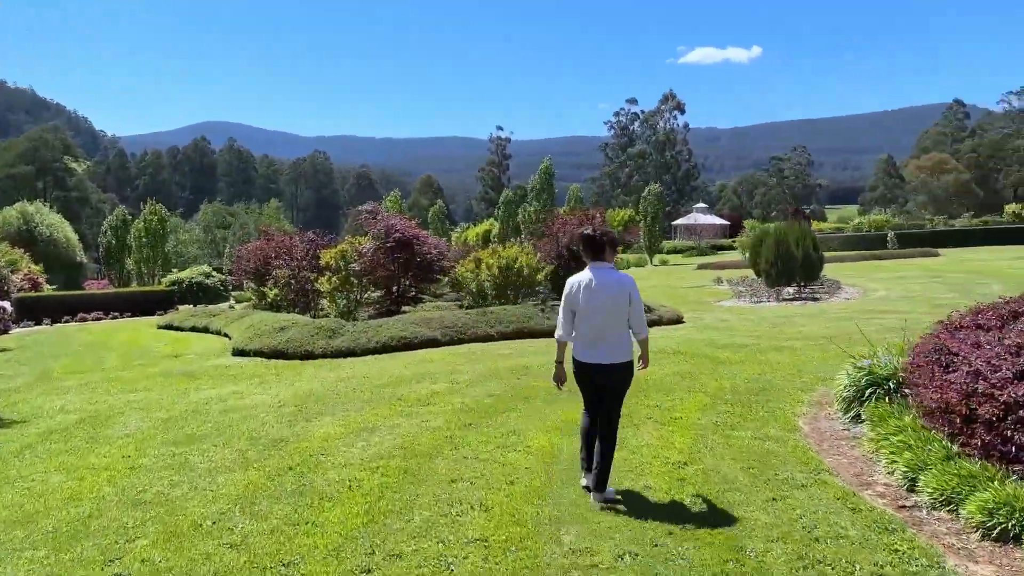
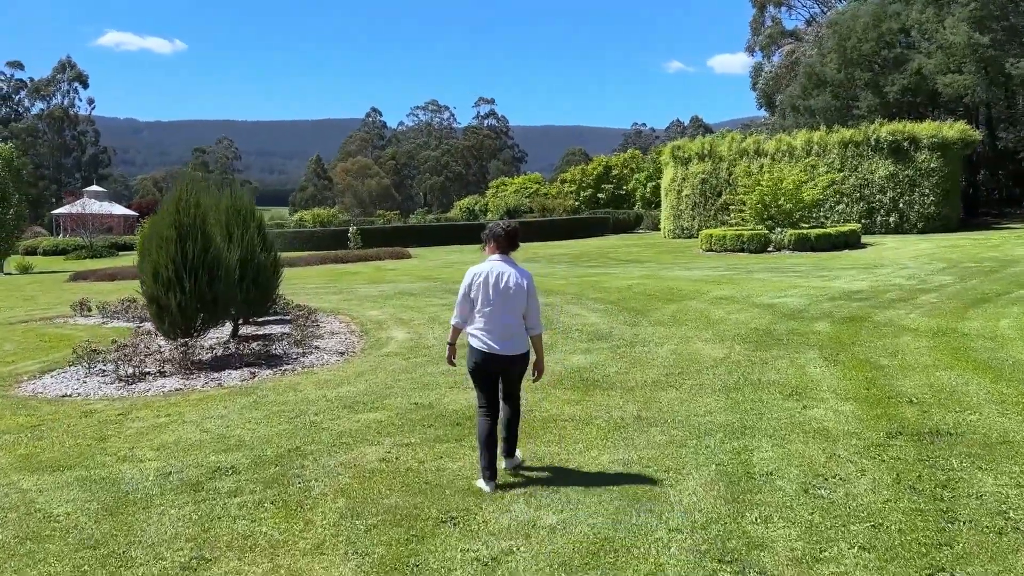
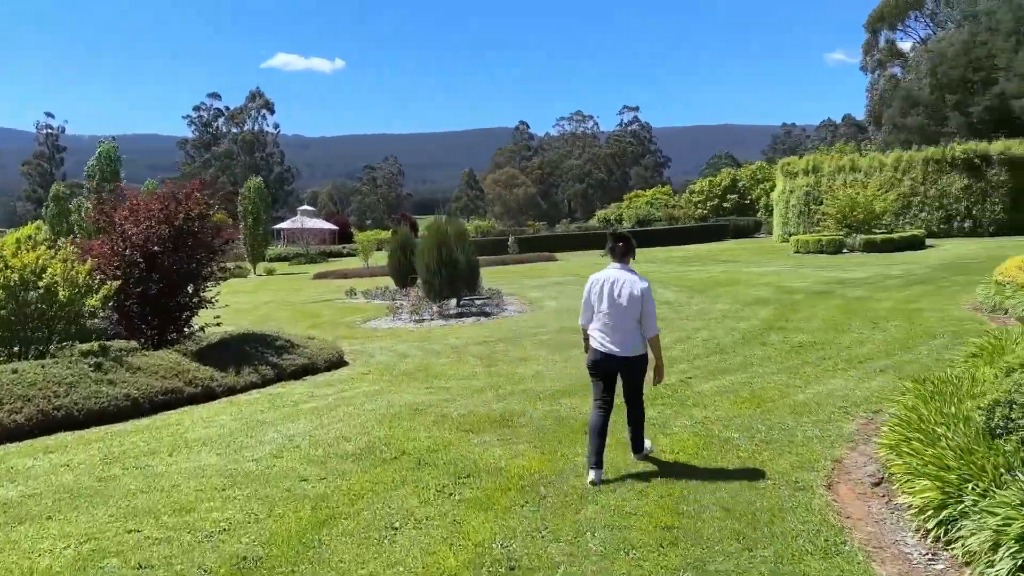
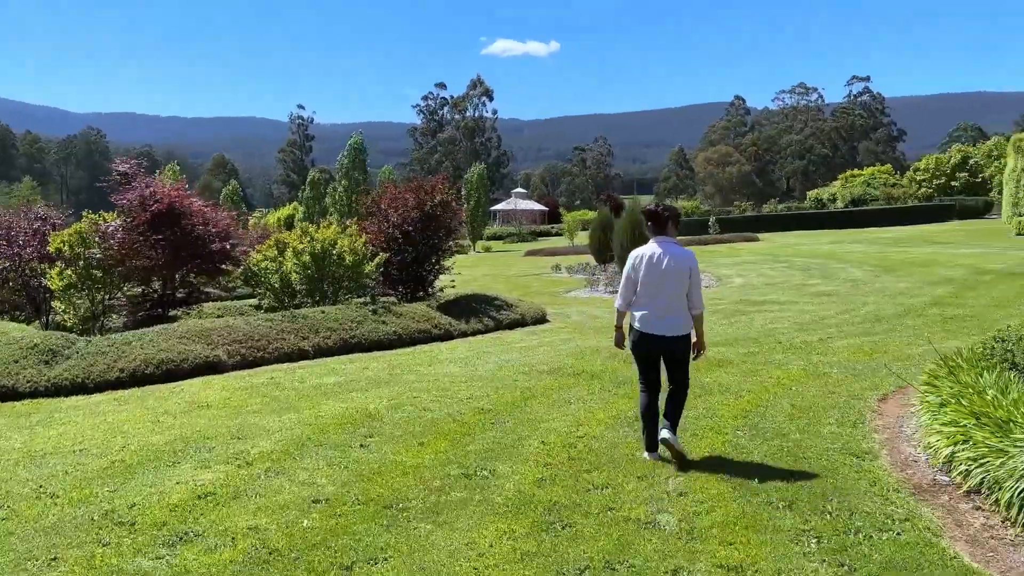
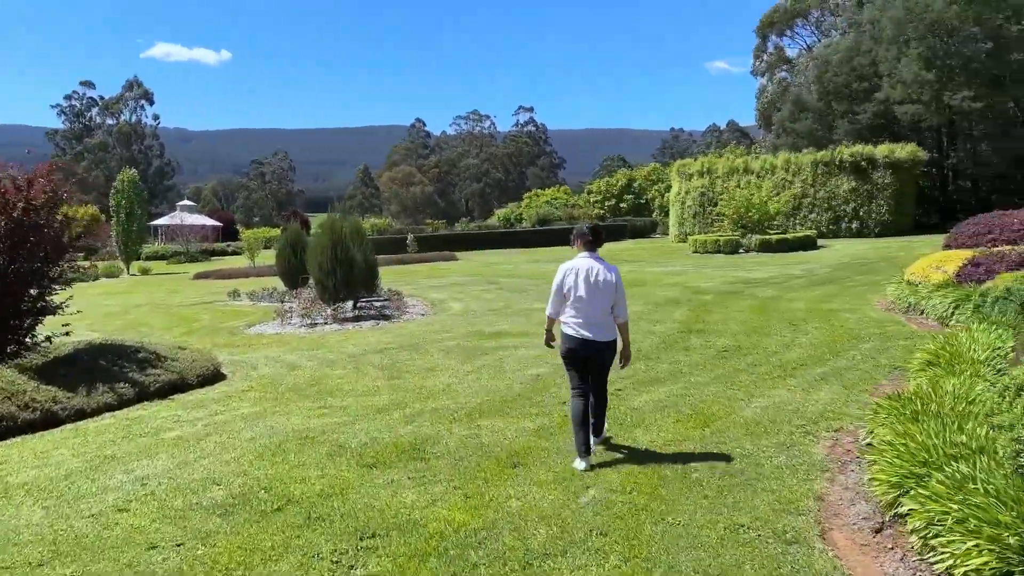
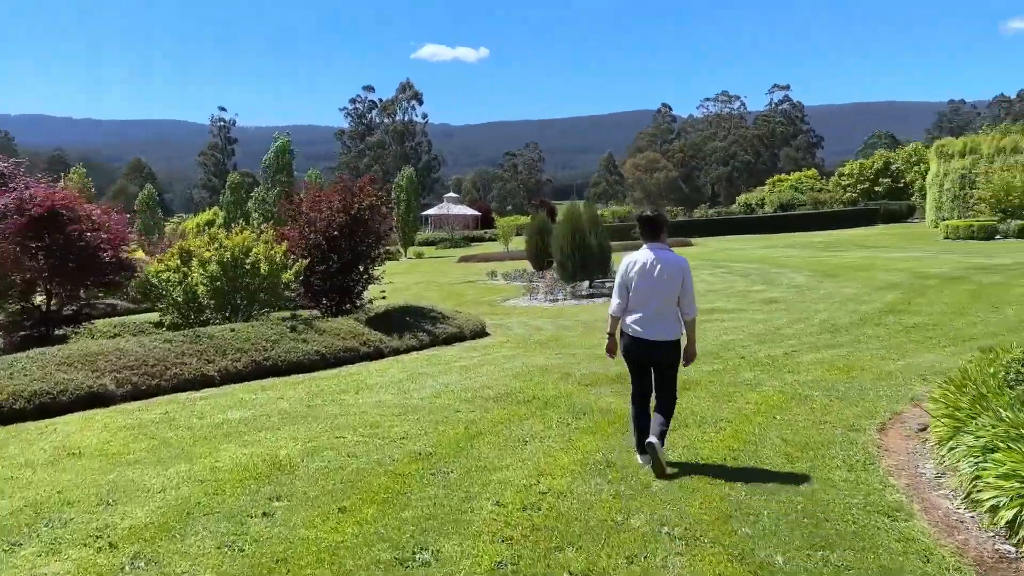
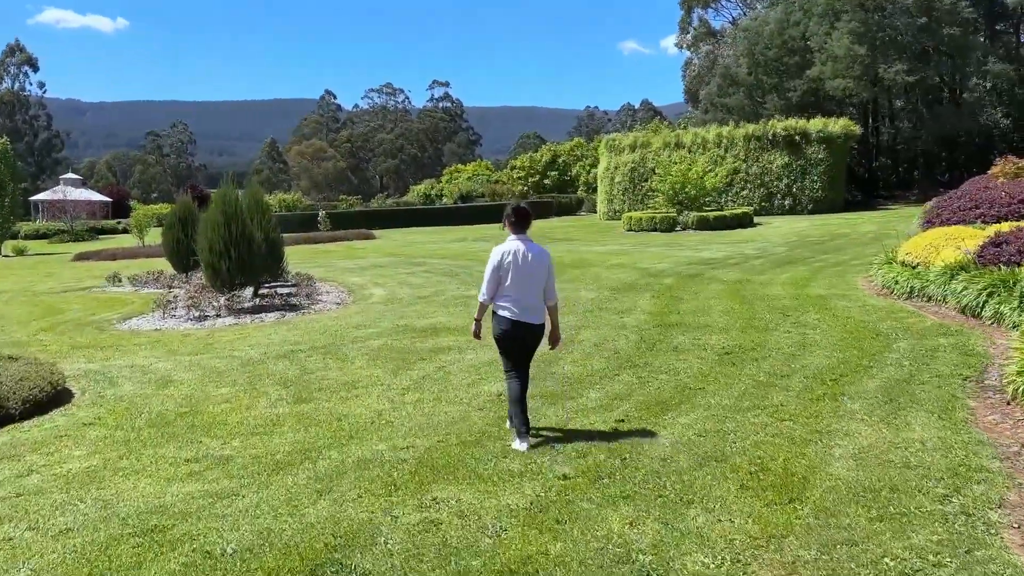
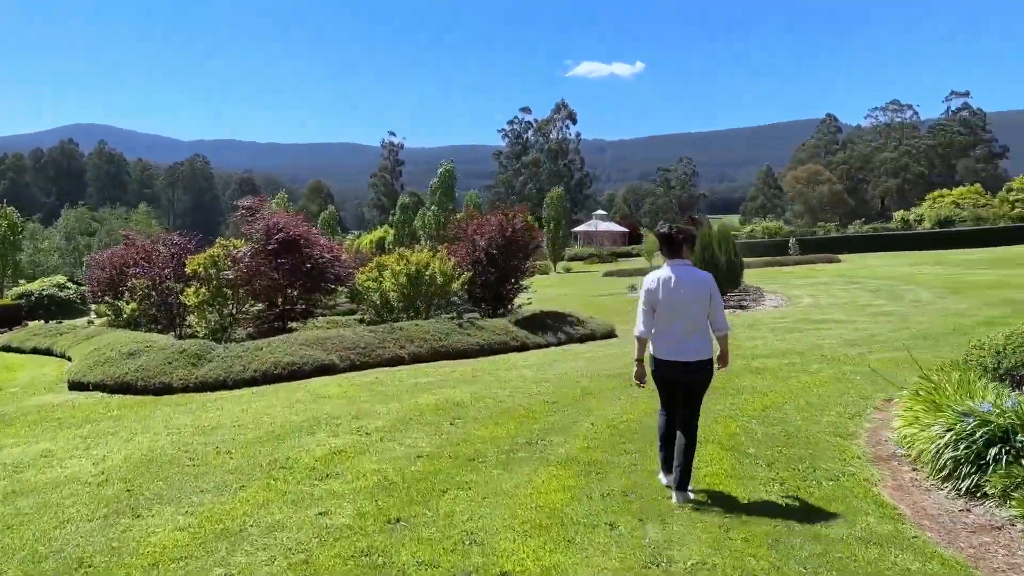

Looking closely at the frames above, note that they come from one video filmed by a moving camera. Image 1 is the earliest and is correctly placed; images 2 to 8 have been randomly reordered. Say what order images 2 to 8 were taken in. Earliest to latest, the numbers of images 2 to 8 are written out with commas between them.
8, 4, 6, 3, 5, 7, 2
